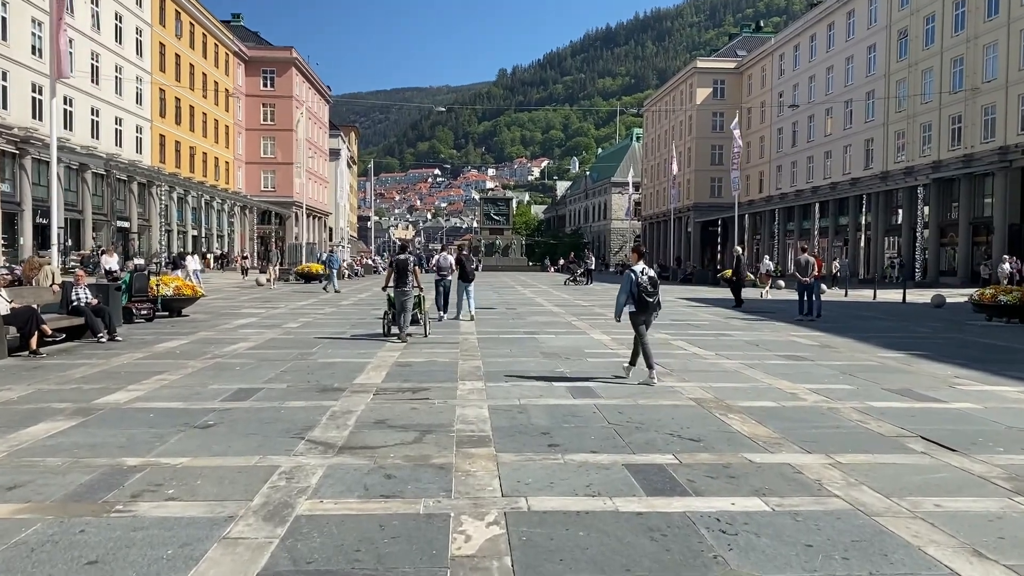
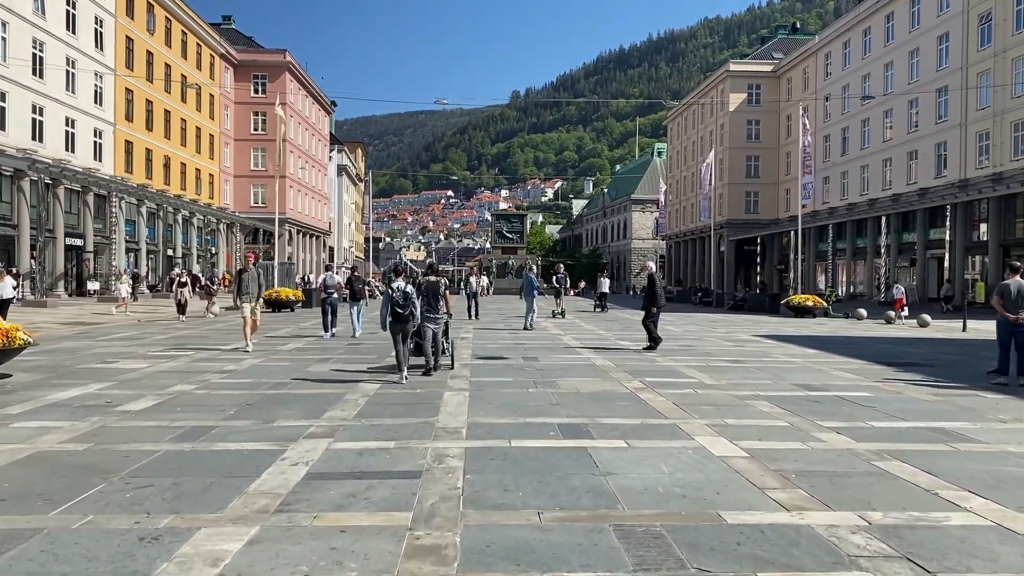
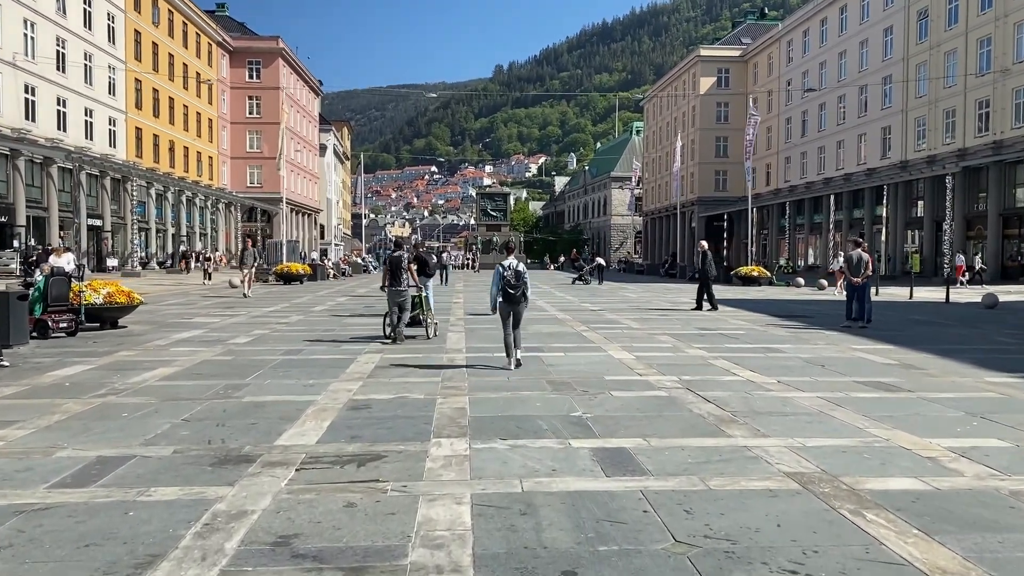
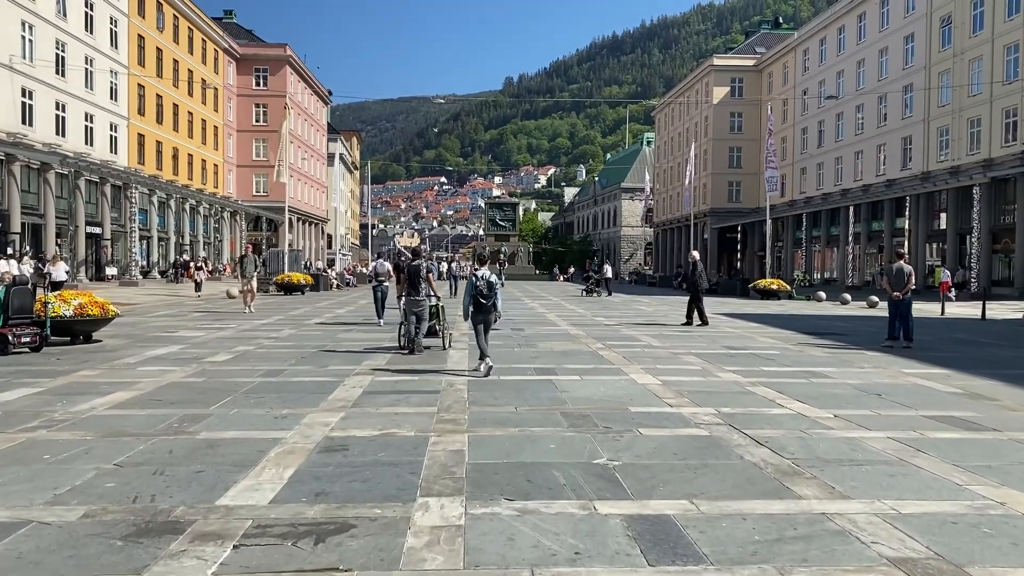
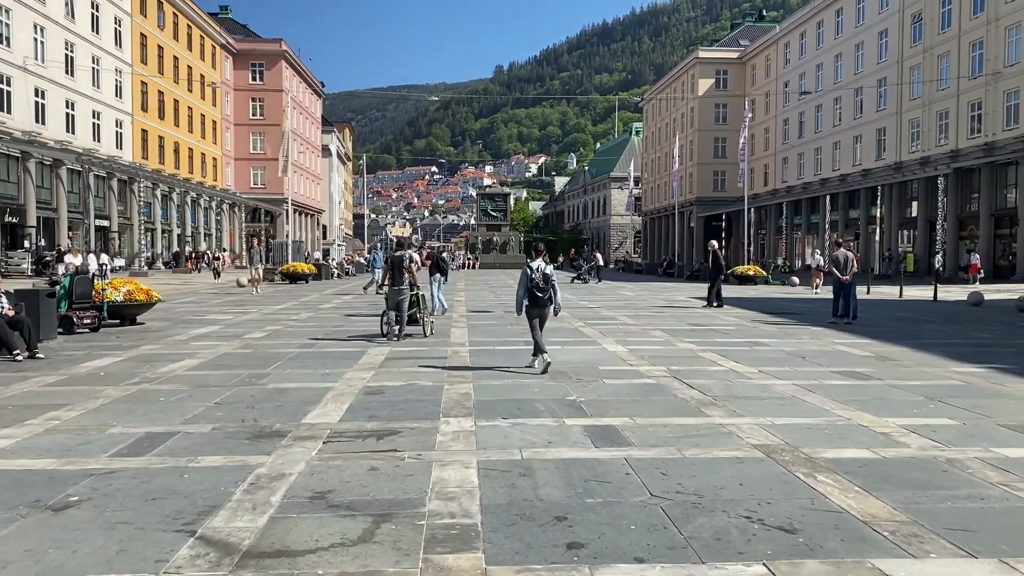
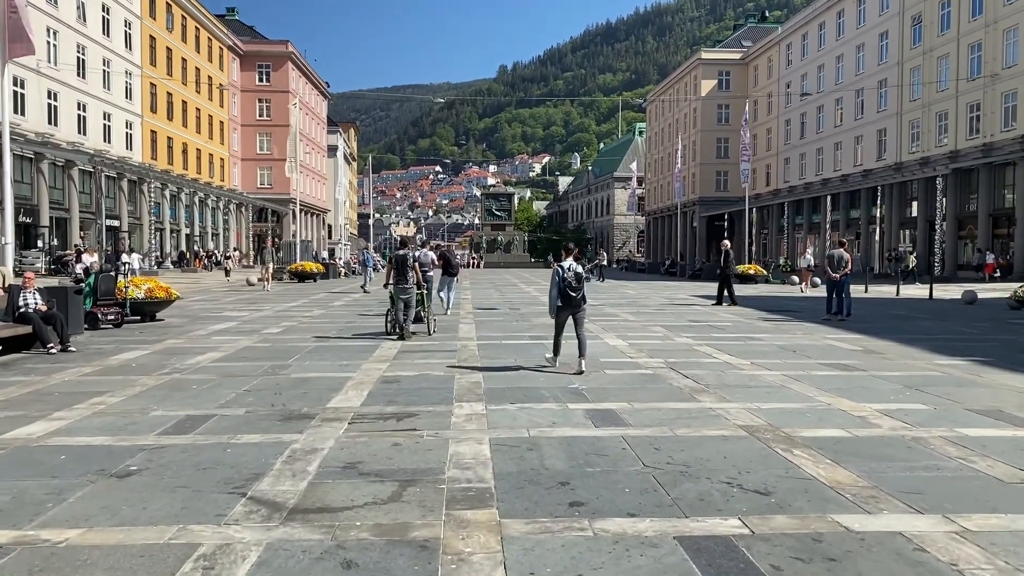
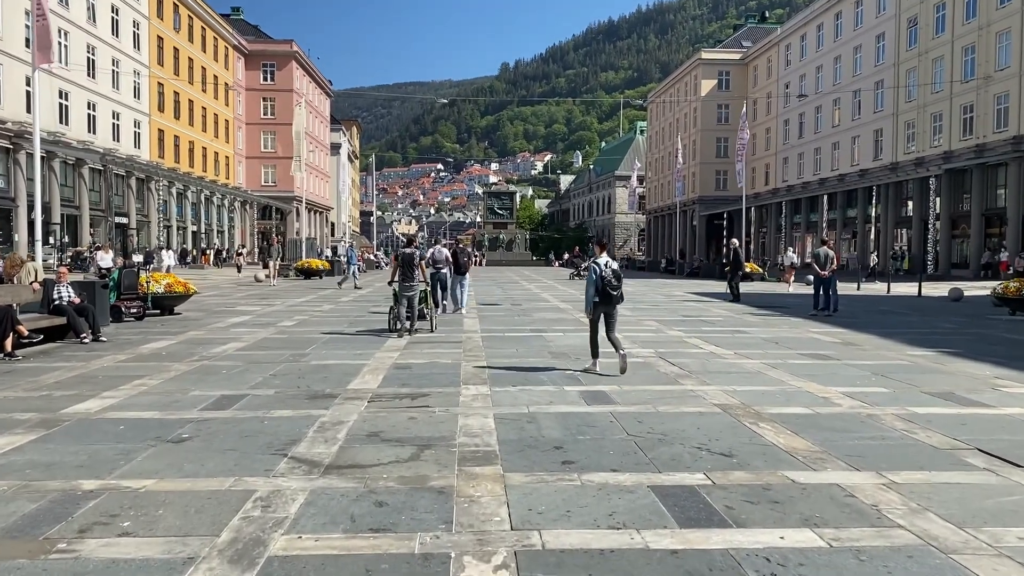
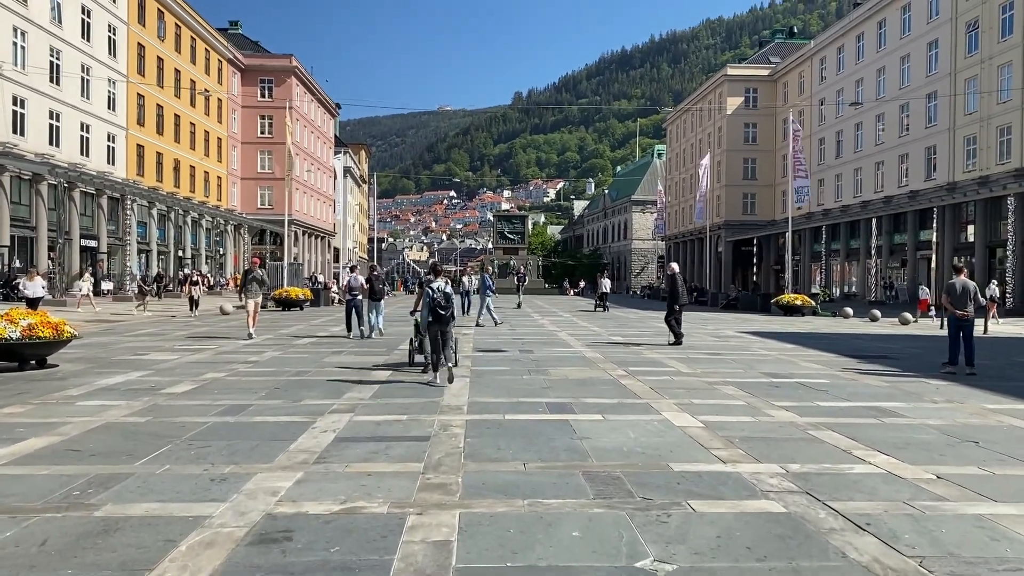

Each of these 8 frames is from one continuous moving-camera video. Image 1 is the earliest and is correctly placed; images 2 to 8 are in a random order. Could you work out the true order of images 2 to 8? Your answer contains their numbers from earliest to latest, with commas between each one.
7, 6, 5, 3, 4, 8, 2
